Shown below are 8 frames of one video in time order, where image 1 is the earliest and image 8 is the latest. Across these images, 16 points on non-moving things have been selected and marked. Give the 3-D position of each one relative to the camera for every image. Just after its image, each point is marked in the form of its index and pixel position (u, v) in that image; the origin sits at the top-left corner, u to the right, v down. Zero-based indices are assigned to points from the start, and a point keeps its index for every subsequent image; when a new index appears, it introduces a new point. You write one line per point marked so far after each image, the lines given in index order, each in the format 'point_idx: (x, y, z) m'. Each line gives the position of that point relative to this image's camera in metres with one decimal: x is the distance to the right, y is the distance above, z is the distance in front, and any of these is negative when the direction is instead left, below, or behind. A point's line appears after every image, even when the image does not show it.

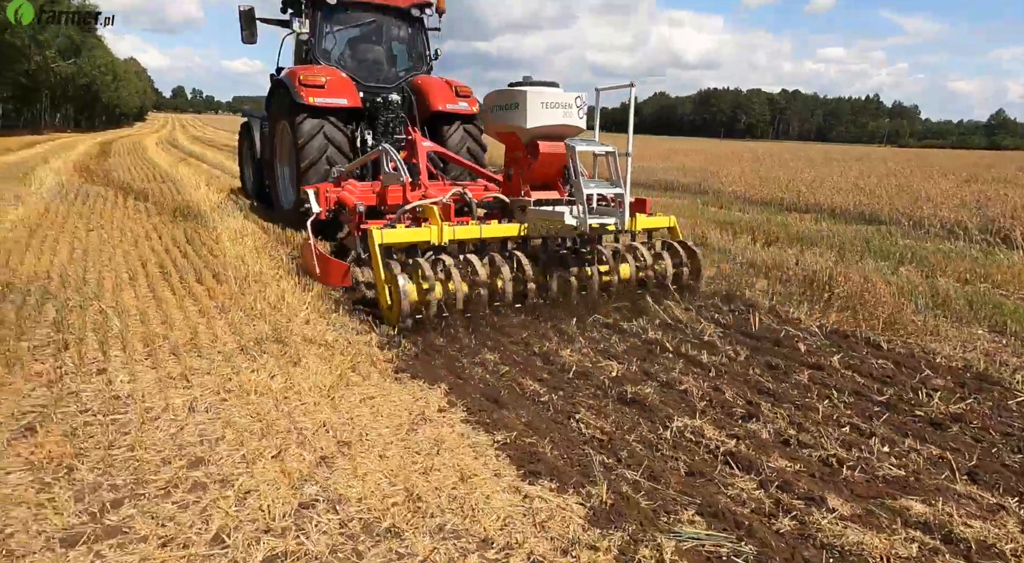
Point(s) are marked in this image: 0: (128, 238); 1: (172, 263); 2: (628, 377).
0: (-4.3, +0.5, +7.0) m
1: (-3.2, +0.2, +5.8) m
2: (+0.6, -0.5, +3.1) m
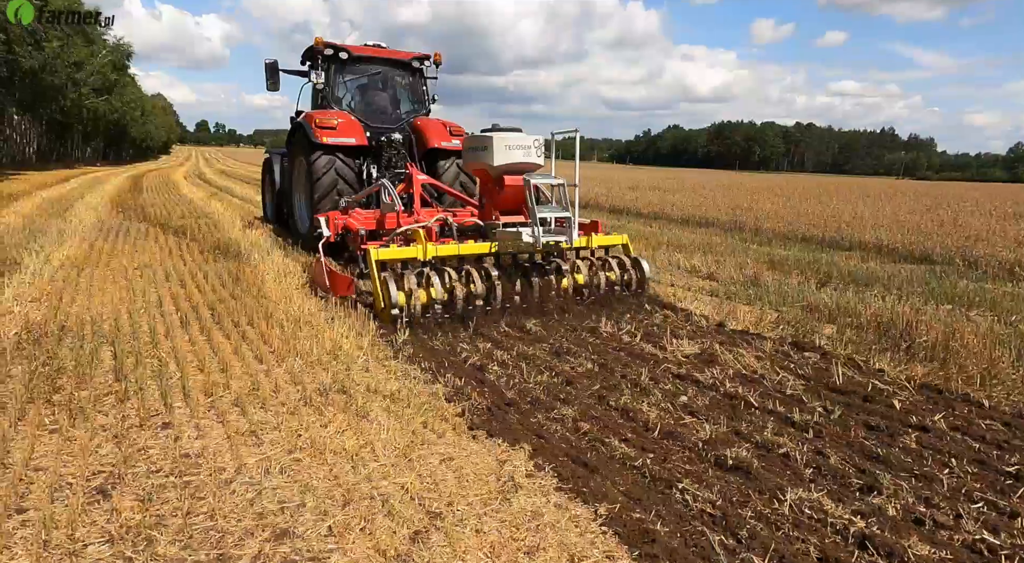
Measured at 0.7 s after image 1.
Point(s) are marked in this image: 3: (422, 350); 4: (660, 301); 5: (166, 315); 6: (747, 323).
0: (-3.8, +0.1, +7.0) m
1: (-2.7, -0.2, +5.8) m
2: (+1.0, -0.7, +3.0) m
3: (-0.6, -0.5, +4.5) m
4: (+1.5, -0.2, +6.3) m
5: (-3.0, -0.3, +5.4) m
6: (+2.0, -0.3, +5.3) m
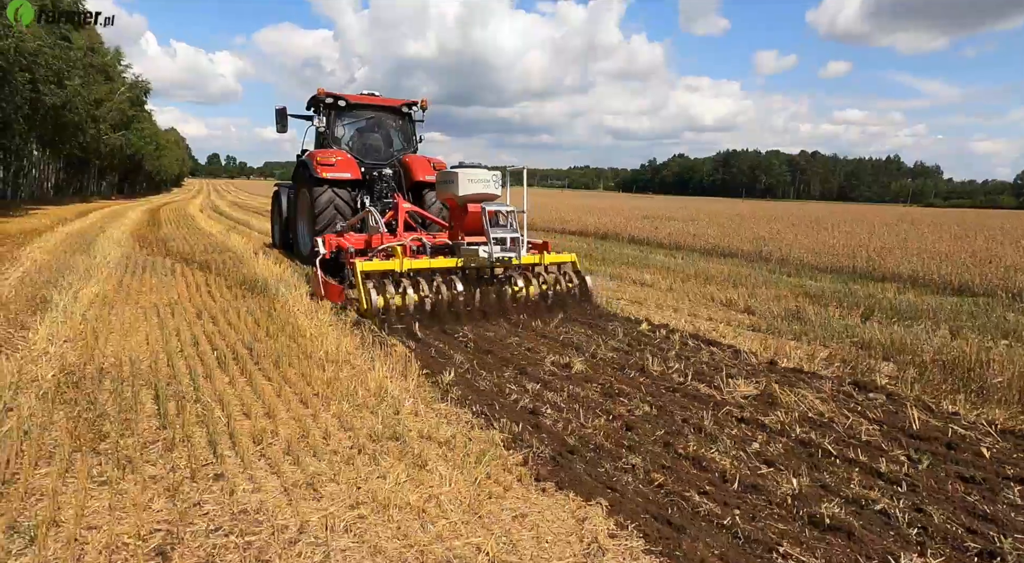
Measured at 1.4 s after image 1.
0: (-3.4, -0.4, +7.0) m
1: (-2.3, -0.5, +5.7) m
2: (+1.3, -0.9, +2.8) m
3: (-0.3, -0.8, +4.4) m
4: (+1.9, -0.5, +6.1) m
5: (-2.6, -0.6, +5.3) m
6: (+2.3, -0.6, +5.1) m
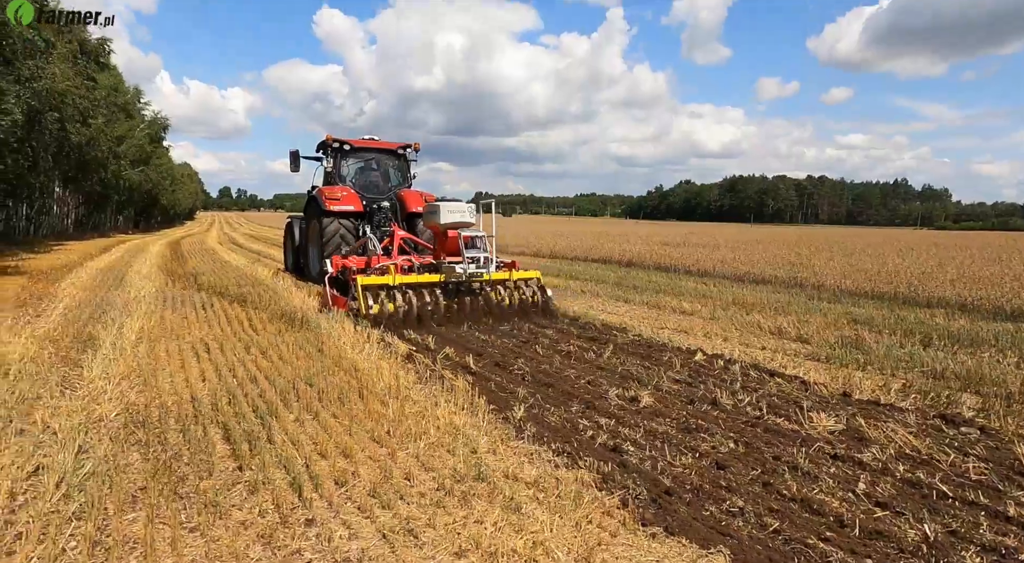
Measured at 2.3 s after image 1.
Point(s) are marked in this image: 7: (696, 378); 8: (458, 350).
0: (-2.8, -0.7, +6.9) m
1: (-1.8, -0.9, +5.6) m
2: (+1.8, -1.1, +2.6) m
3: (+0.2, -1.0, +4.3) m
4: (+2.4, -0.8, +6.0) m
5: (-2.1, -0.9, +5.2) m
6: (+2.9, -0.9, +5.0) m
7: (+1.7, -0.9, +5.6) m
8: (-0.6, -0.8, +7.1) m
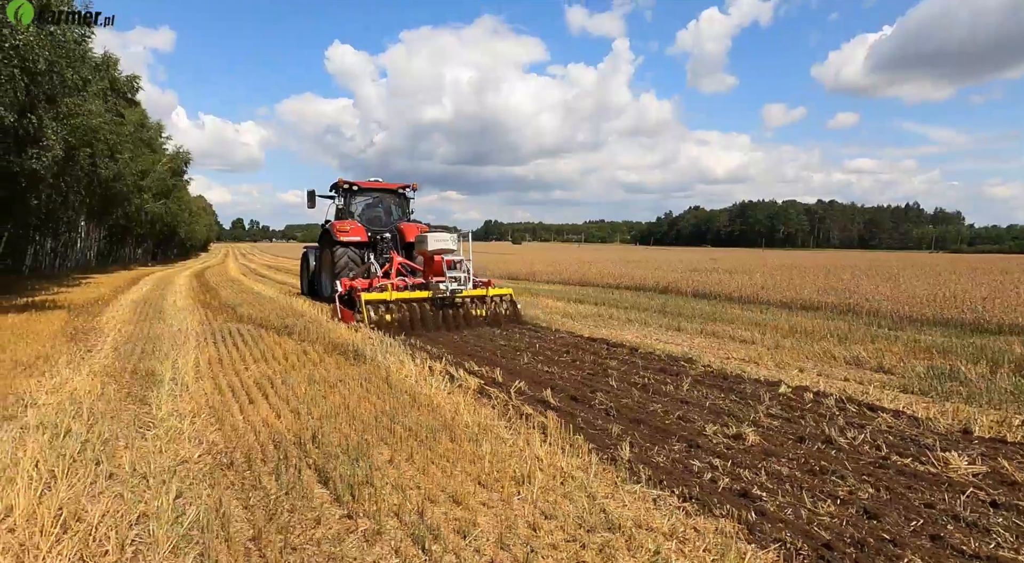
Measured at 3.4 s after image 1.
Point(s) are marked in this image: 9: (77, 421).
0: (-2.1, -1.1, +6.8) m
1: (-1.1, -1.1, +5.4) m
2: (+2.4, -1.2, +2.3) m
3: (+0.9, -1.2, +4.0) m
4: (+3.2, -1.1, +5.7) m
5: (-1.4, -1.2, +5.0) m
6: (+3.6, -1.1, +4.7) m
7: (+2.4, -1.1, +5.3) m
8: (+0.2, -1.1, +6.8) m
9: (-3.7, -1.2, +5.4) m
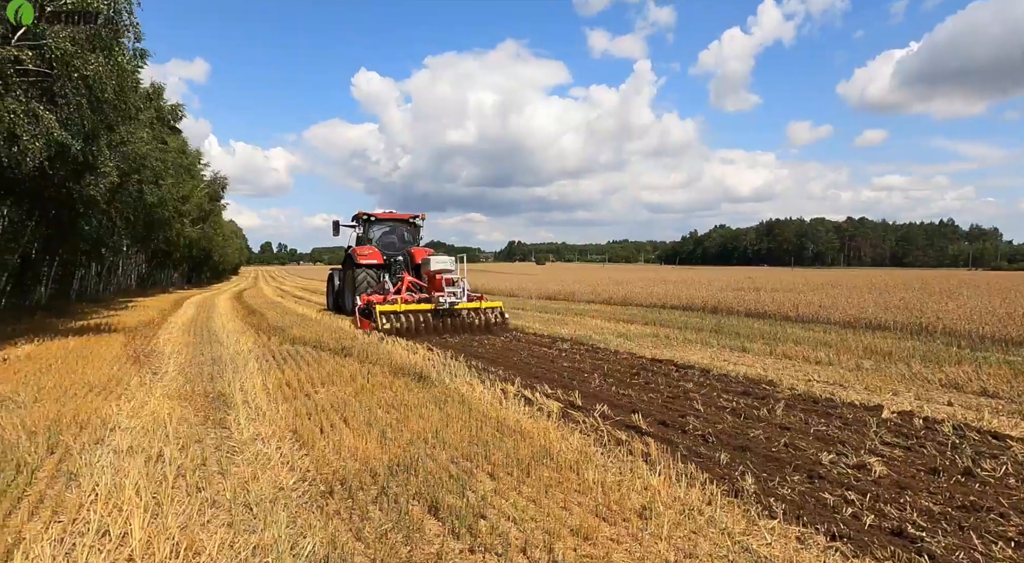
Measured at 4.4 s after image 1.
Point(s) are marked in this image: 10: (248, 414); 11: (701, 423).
0: (-1.2, -1.3, +6.6) m
1: (-0.3, -1.3, +5.2) m
2: (+3.1, -1.2, +2.0) m
3: (+1.6, -1.3, +3.7) m
4: (+3.9, -1.2, +5.3) m
5: (-0.6, -1.3, +4.9) m
6: (+4.3, -1.2, +4.2) m
7: (+3.2, -1.3, +5.0) m
8: (+1.0, -1.3, +6.6) m
9: (-2.9, -1.4, +5.3) m
10: (-2.8, -1.4, +6.5) m
11: (+1.7, -1.3, +5.7) m
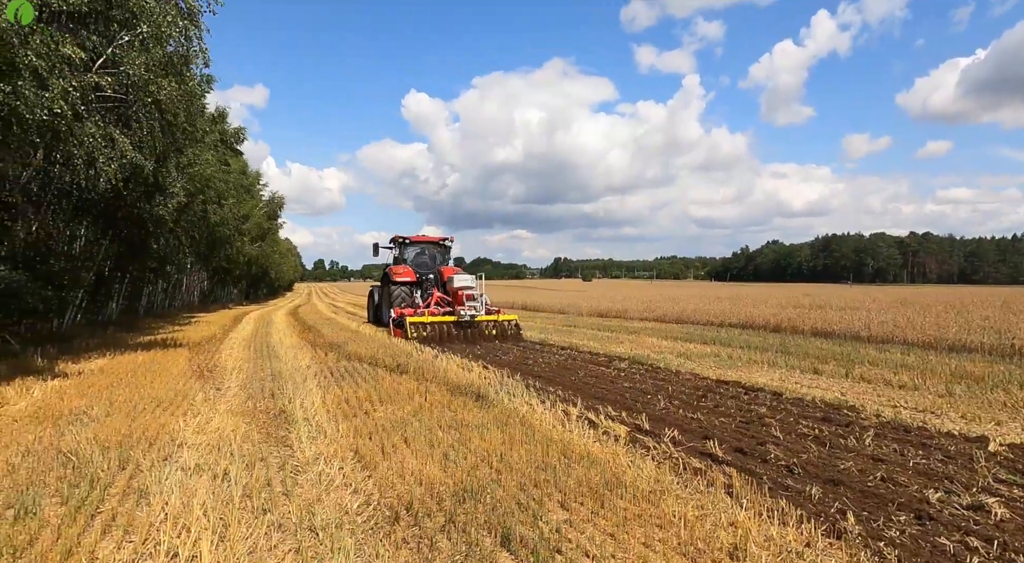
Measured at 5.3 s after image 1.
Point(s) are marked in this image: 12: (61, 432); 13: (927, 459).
0: (-0.6, -1.5, +6.5) m
1: (+0.3, -1.5, +5.0) m
2: (+3.4, -1.3, +1.5) m
3: (+2.1, -1.4, +3.4) m
4: (+4.5, -1.4, +4.7) m
5: (-0.1, -1.5, +4.6) m
6: (+4.8, -1.3, +3.7) m
7: (+3.7, -1.4, +4.5) m
8: (+1.7, -1.5, +6.2) m
9: (-2.4, -1.5, +5.3) m
10: (-2.1, -1.6, +6.5) m
11: (+2.3, -1.5, +5.4) m
12: (-4.8, -1.6, +6.7) m
13: (+3.3, -1.4, +5.0) m
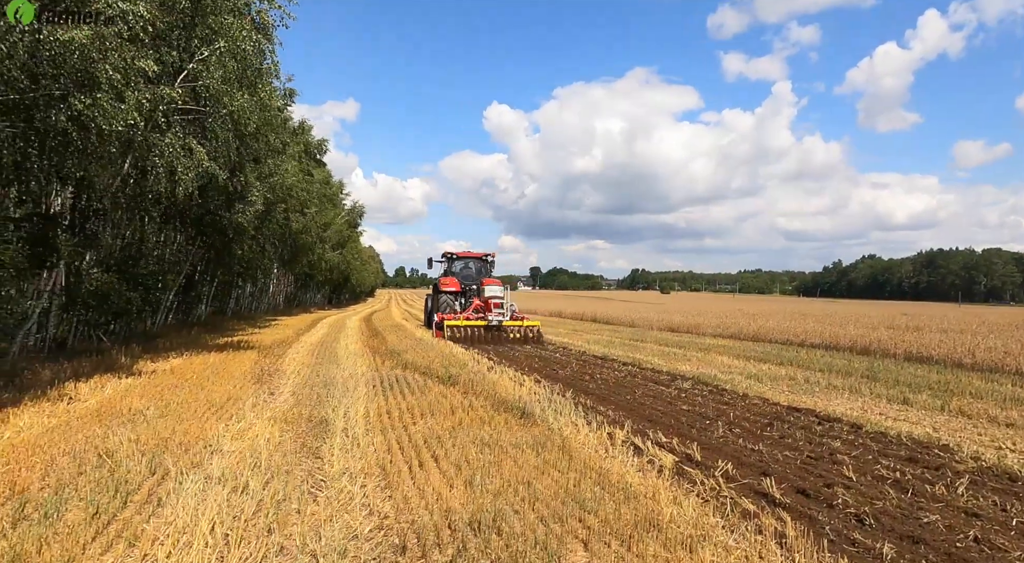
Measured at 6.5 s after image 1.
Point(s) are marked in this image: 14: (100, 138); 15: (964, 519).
0: (-0.2, -1.6, +6.1) m
1: (+0.5, -1.6, +4.6) m
2: (+3.1, -1.4, +0.7) m
3: (+2.0, -1.5, +2.7) m
4: (+4.6, -1.6, +3.8) m
5: (+0.1, -1.6, +4.2) m
6: (+4.8, -1.5, +2.7) m
7: (+3.8, -1.6, +3.6) m
8: (+2.0, -1.6, +5.6) m
9: (-2.1, -1.6, +5.2) m
10: (-1.7, -1.6, +6.3) m
11: (+2.5, -1.6, +4.7) m
12: (-4.4, -1.6, +6.8) m
13: (+3.5, -1.6, +4.2) m
14: (-6.6, +2.3, +10.0) m
15: (+3.0, -1.6, +4.2) m
